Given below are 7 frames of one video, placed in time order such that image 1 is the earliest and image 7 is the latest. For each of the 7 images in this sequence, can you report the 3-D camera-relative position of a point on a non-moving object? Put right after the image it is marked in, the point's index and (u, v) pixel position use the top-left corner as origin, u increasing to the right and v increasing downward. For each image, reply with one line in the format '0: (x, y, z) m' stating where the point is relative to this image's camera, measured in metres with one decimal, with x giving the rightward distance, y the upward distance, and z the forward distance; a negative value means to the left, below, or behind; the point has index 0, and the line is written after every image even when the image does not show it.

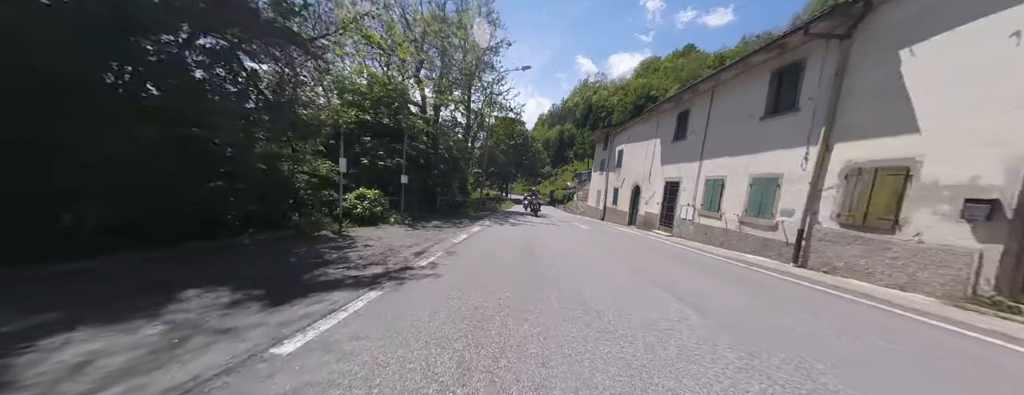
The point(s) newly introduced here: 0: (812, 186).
0: (+8.0, +0.3, +7.6) m
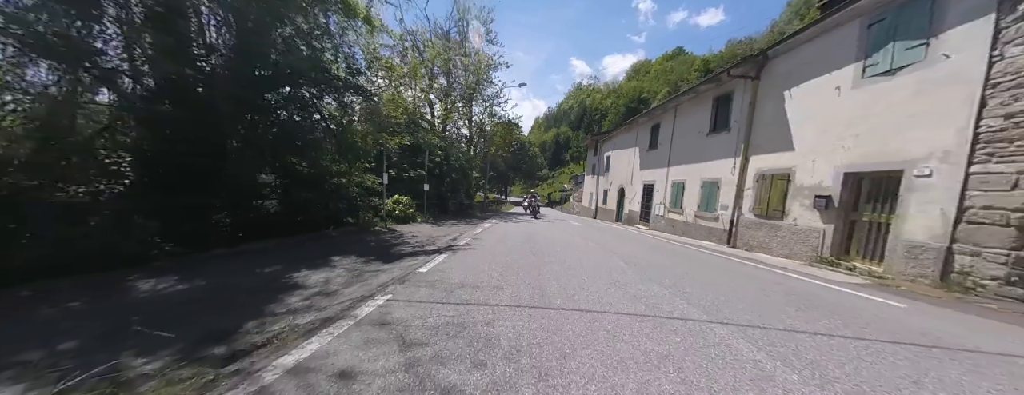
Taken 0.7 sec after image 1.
0: (+8.1, +0.3, +10.2) m
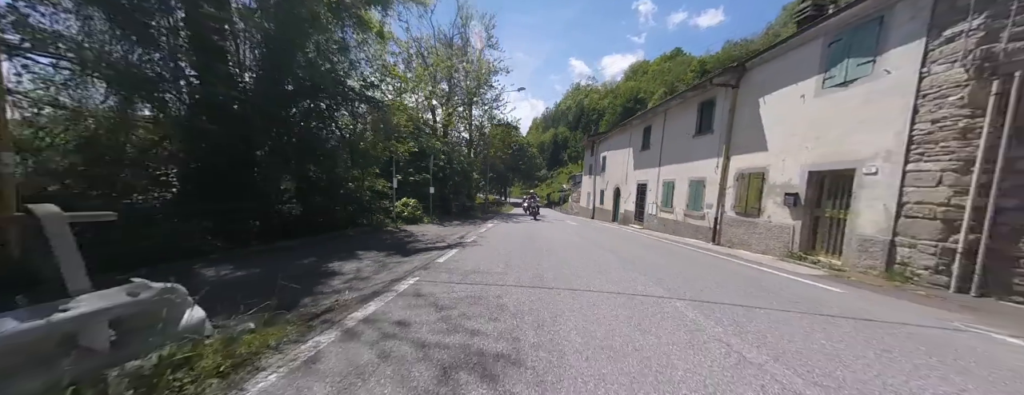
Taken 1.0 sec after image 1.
0: (+8.2, +0.4, +11.0) m
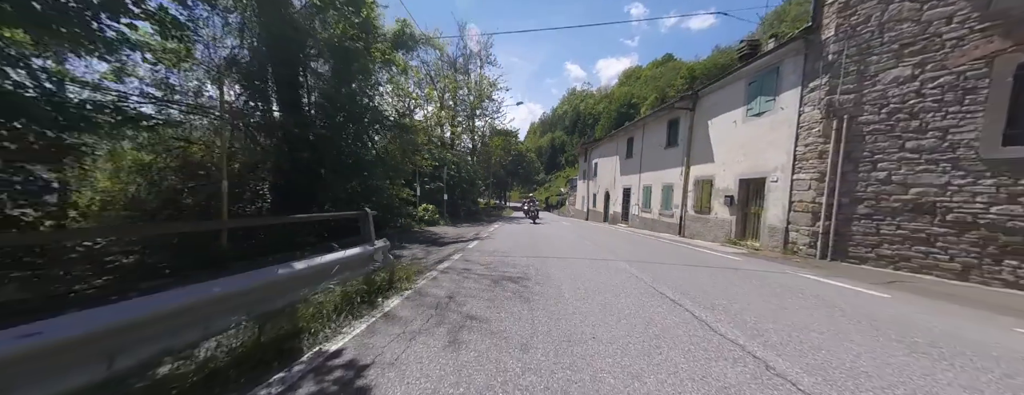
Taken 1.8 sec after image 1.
0: (+8.3, +0.4, +13.6) m
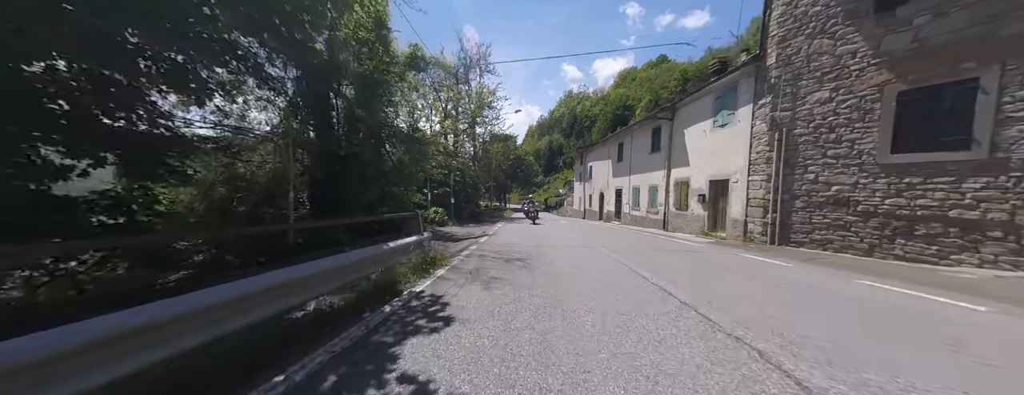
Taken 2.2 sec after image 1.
0: (+8.4, +0.4, +15.3) m
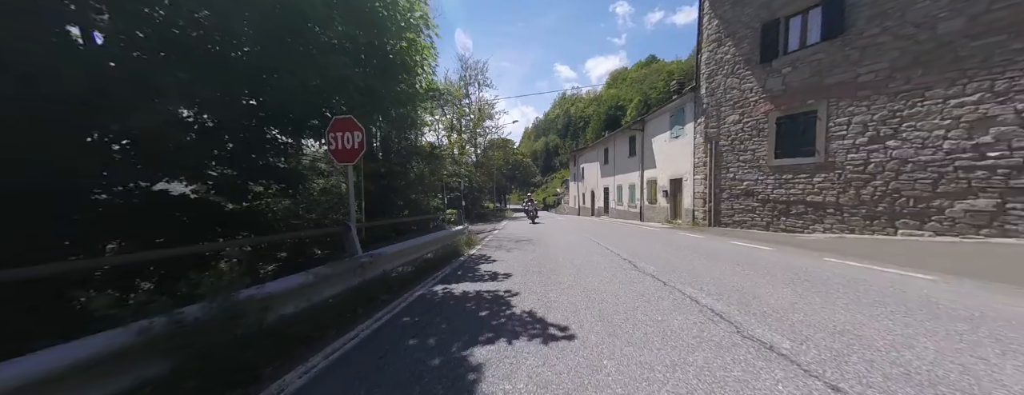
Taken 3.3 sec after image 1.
0: (+8.5, +0.7, +18.7) m
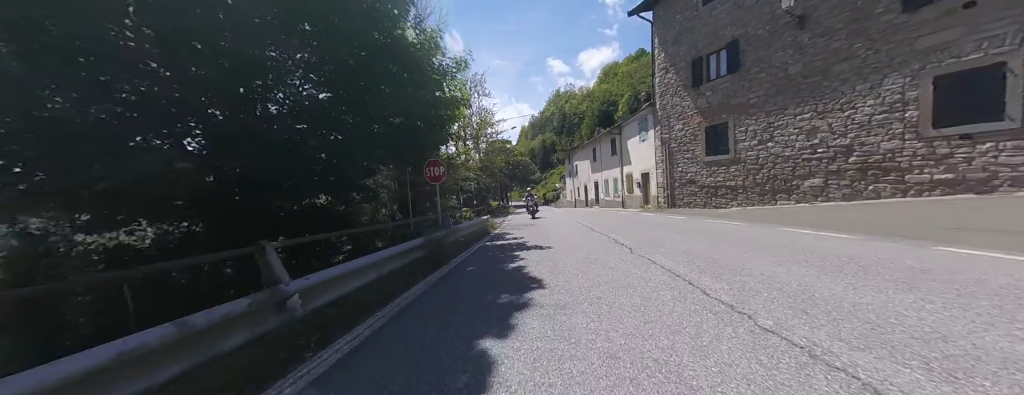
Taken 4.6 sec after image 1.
0: (+8.8, +1.4, +22.7) m
